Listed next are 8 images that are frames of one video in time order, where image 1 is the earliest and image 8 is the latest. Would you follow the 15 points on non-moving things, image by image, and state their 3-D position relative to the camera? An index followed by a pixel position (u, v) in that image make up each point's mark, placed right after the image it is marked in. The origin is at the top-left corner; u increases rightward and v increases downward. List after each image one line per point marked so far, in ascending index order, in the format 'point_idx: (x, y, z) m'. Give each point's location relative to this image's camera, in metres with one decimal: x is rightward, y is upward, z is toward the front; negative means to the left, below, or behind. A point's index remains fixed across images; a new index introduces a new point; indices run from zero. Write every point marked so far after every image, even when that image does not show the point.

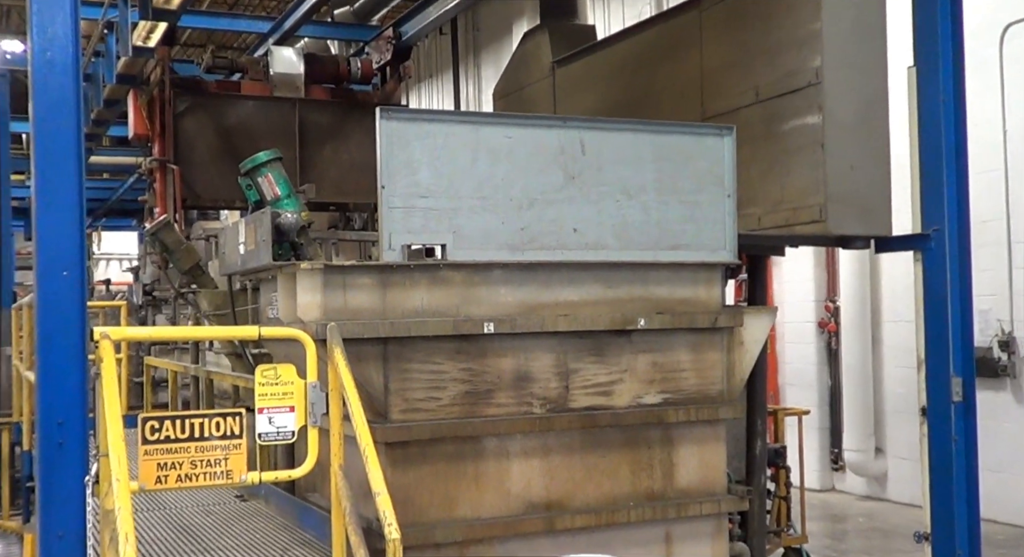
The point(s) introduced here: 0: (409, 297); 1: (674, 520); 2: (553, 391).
0: (-0.5, -0.1, +4.9) m
1: (+0.8, -1.2, +5.3) m
2: (+0.2, -0.6, +5.2) m
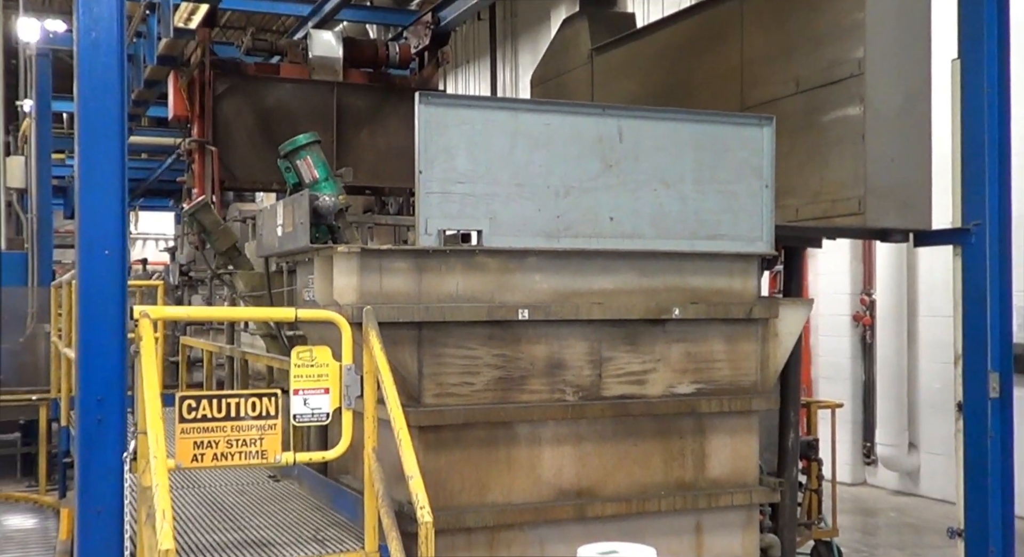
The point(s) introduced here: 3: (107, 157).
0: (-0.3, 0.0, +4.9) m
1: (+1.0, -1.2, +5.3) m
2: (+0.4, -0.5, +5.2) m
3: (-1.6, +0.5, +4.1) m
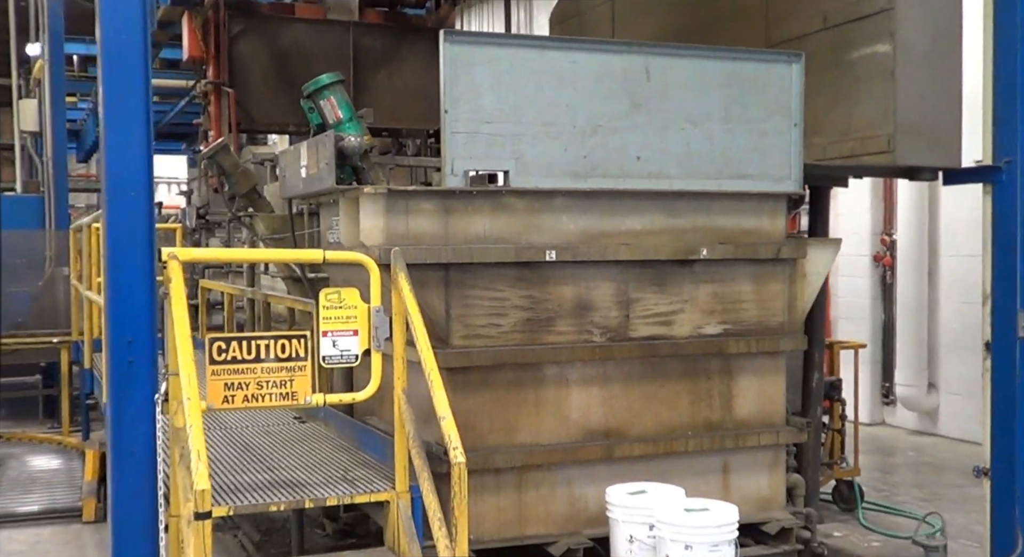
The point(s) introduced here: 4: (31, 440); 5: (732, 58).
0: (-0.2, +0.3, +4.9) m
1: (+1.1, -0.9, +5.3) m
2: (+0.5, -0.2, +5.1) m
3: (-1.5, +0.7, +4.0) m
4: (-4.6, -1.5, +9.8) m
5: (+1.1, +1.1, +5.3) m
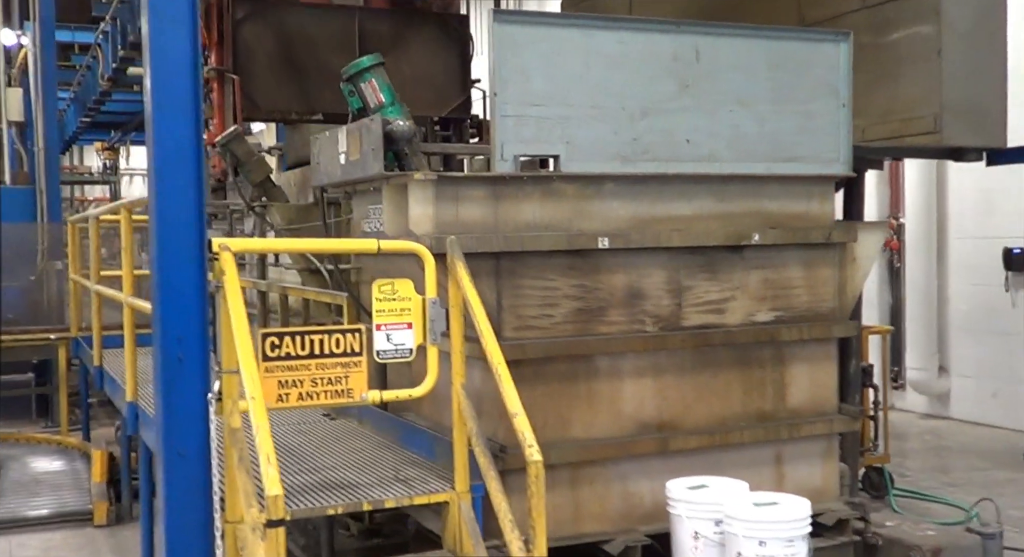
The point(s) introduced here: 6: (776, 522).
0: (0.0, +0.3, +4.7) m
1: (+1.4, -0.8, +5.2) m
2: (+0.7, -0.1, +5.0) m
3: (-1.2, +0.7, +3.8) m
4: (-4.5, -1.5, +9.5) m
5: (+1.3, +1.2, +5.1) m
6: (+1.1, -1.0, +4.2) m
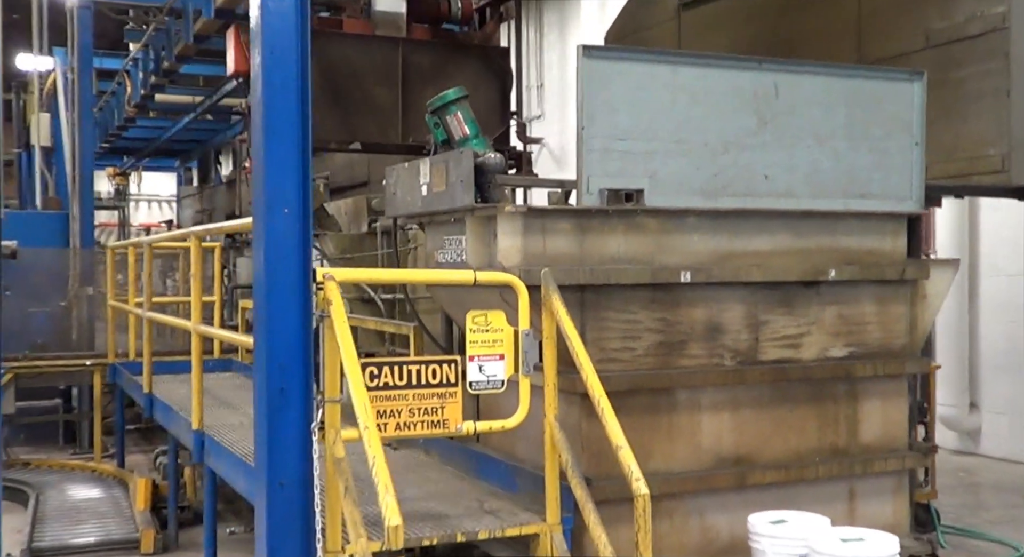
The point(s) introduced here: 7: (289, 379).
0: (+0.4, +0.2, +4.7) m
1: (+1.7, -1.0, +5.2) m
2: (+1.1, -0.3, +5.0) m
3: (-0.8, +0.6, +3.8) m
4: (-4.1, -1.7, +9.5) m
5: (+1.7, +1.0, +5.2) m
6: (+1.4, -1.1, +4.2) m
7: (-0.8, -0.4, +3.9) m
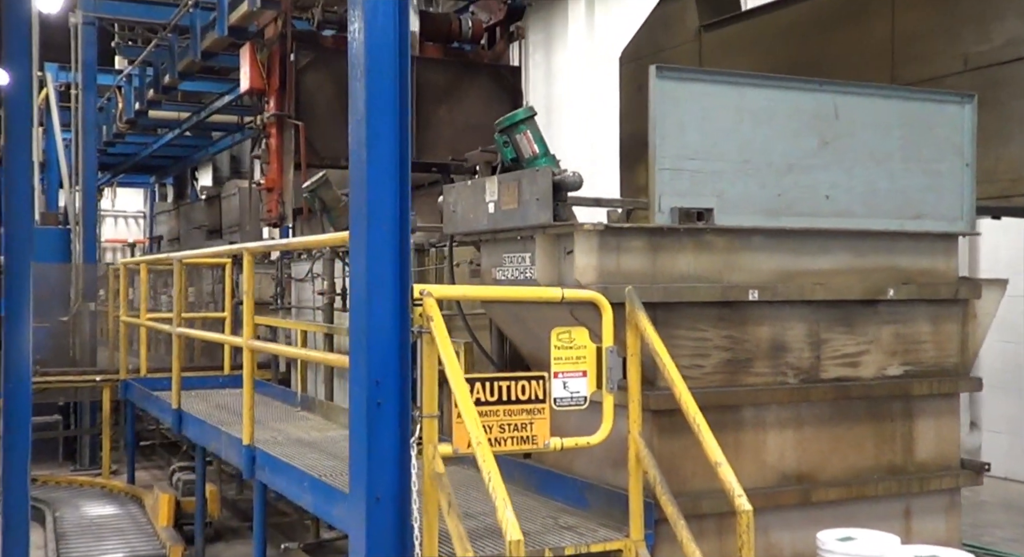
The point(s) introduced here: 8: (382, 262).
0: (+0.8, +0.1, +4.8) m
1: (+2.0, -1.1, +5.3) m
2: (+1.4, -0.4, +5.0) m
3: (-0.5, +0.6, +3.8) m
4: (-4.0, -1.9, +9.3) m
5: (+2.0, +0.9, +5.3) m
6: (+1.8, -1.2, +4.3) m
7: (-0.5, -0.4, +3.8) m
8: (-0.5, +0.1, +3.8) m
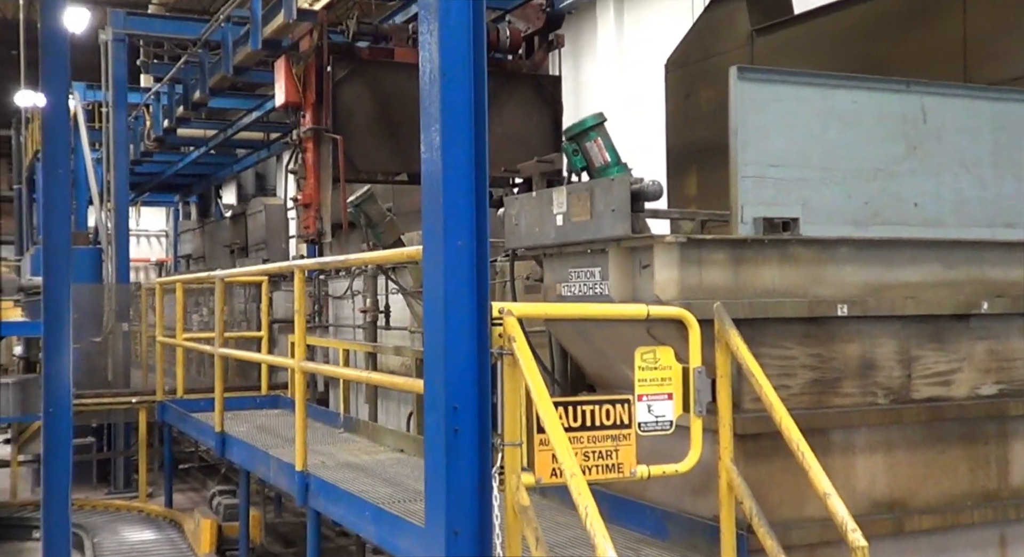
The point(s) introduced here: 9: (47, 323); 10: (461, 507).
0: (+1.1, 0.0, +4.5) m
1: (+2.4, -1.2, +4.9) m
2: (+1.8, -0.5, +4.7) m
3: (-0.2, +0.5, +3.6) m
4: (-3.6, -2.0, +9.1) m
5: (+2.4, +0.9, +5.0) m
6: (+2.1, -1.3, +4.0) m
7: (-0.2, -0.5, +3.6) m
8: (-0.2, 0.0, +3.6) m
9: (-2.4, -0.2, +5.3) m
10: (-0.2, -0.8, +3.6) m
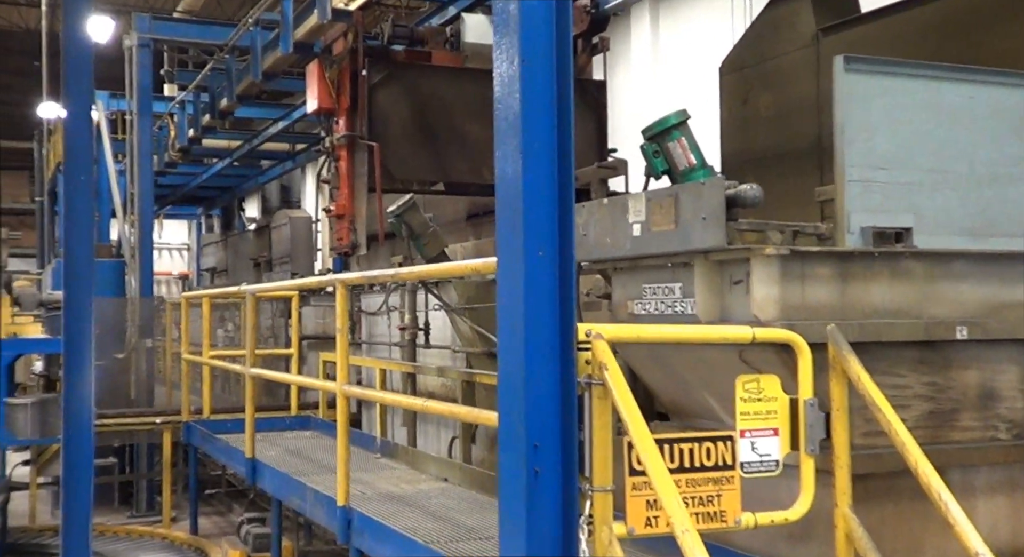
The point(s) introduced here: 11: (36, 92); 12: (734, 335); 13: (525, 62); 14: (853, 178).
0: (+1.4, -0.1, +3.9) m
1: (+2.7, -1.2, +4.4) m
2: (+2.0, -0.5, +4.2) m
3: (+0.1, +0.5, +3.1) m
4: (-3.2, -2.2, +8.6) m
5: (+2.7, +0.8, +4.5) m
6: (+2.4, -1.3, +3.4) m
7: (+0.1, -0.5, +3.0) m
8: (+0.1, 0.0, +3.1) m
9: (-2.1, -0.3, +4.8) m
10: (+0.1, -0.8, +3.0) m
11: (-9.1, +3.6, +19.9) m
12: (+0.7, -0.2, +3.3) m
13: (0.0, +0.6, +3.1) m
14: (+1.3, +0.4, +3.9) m
